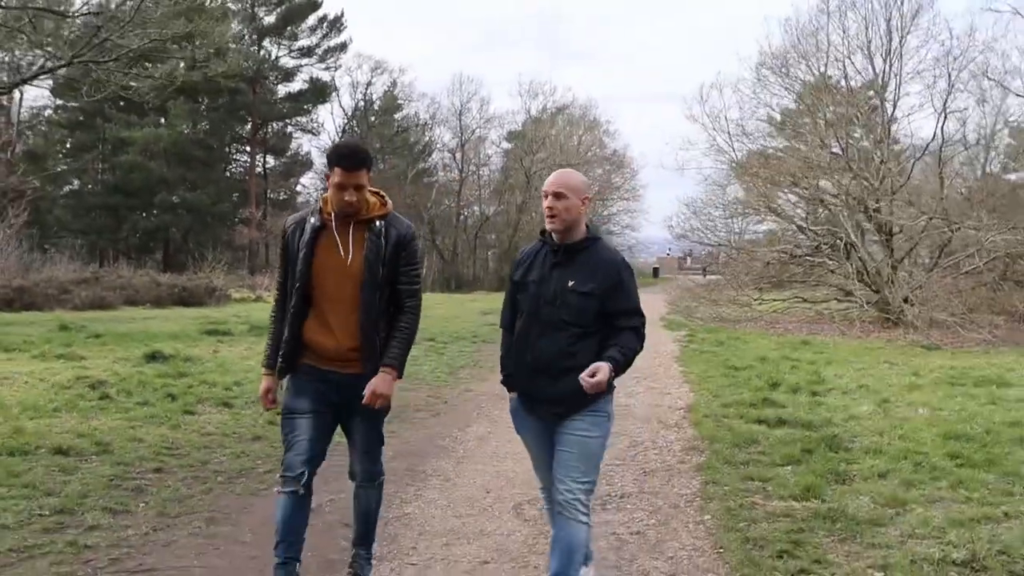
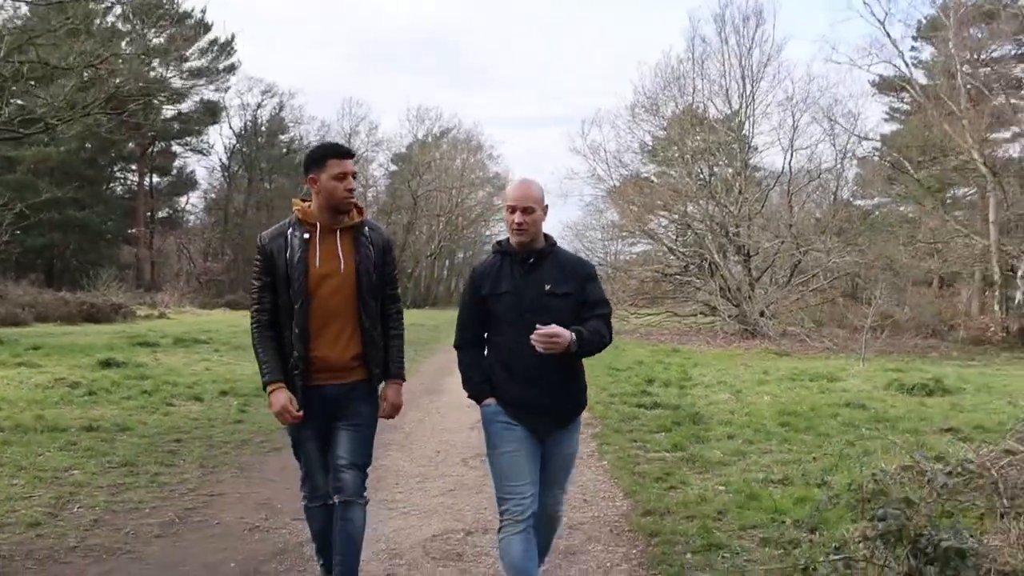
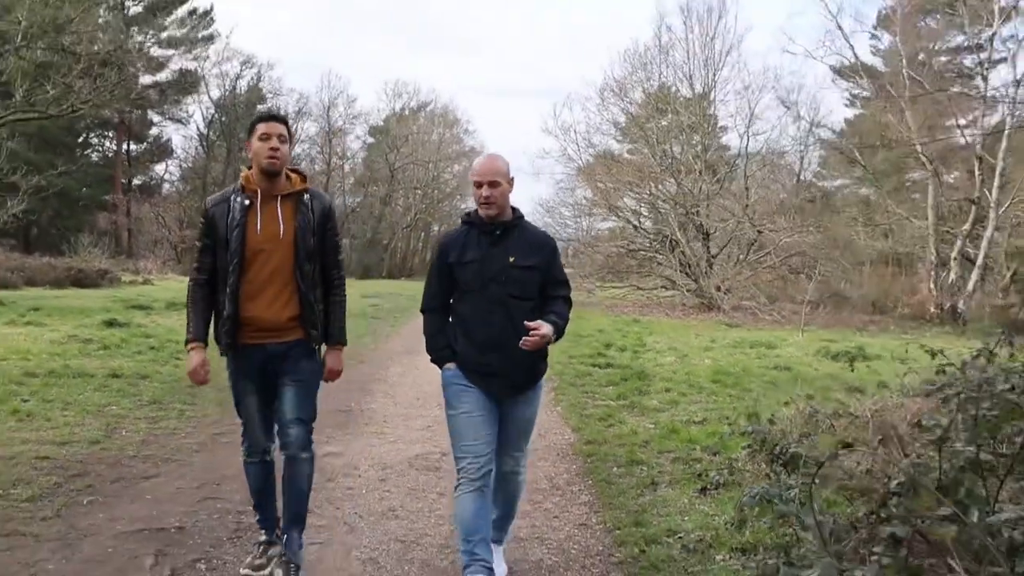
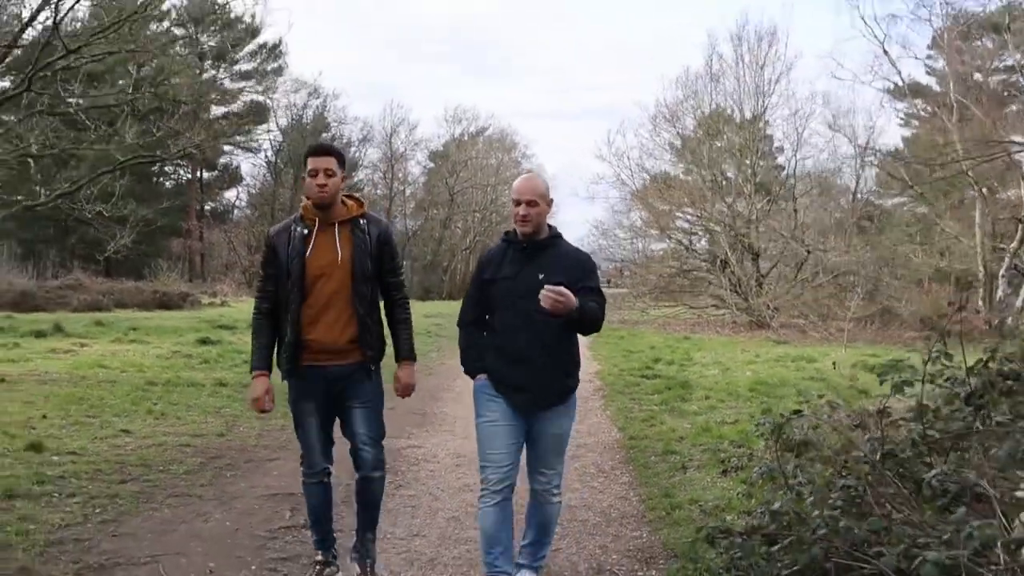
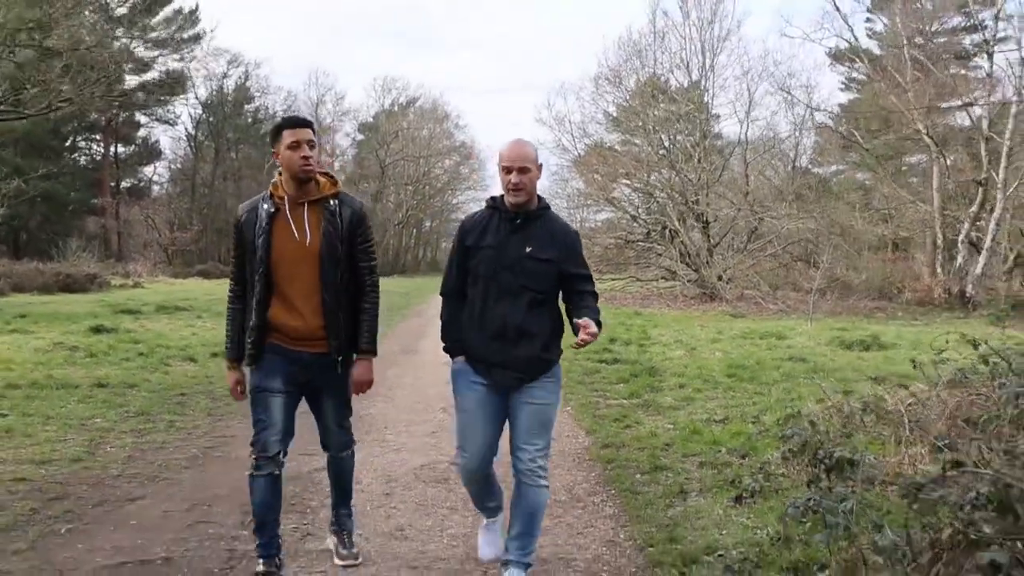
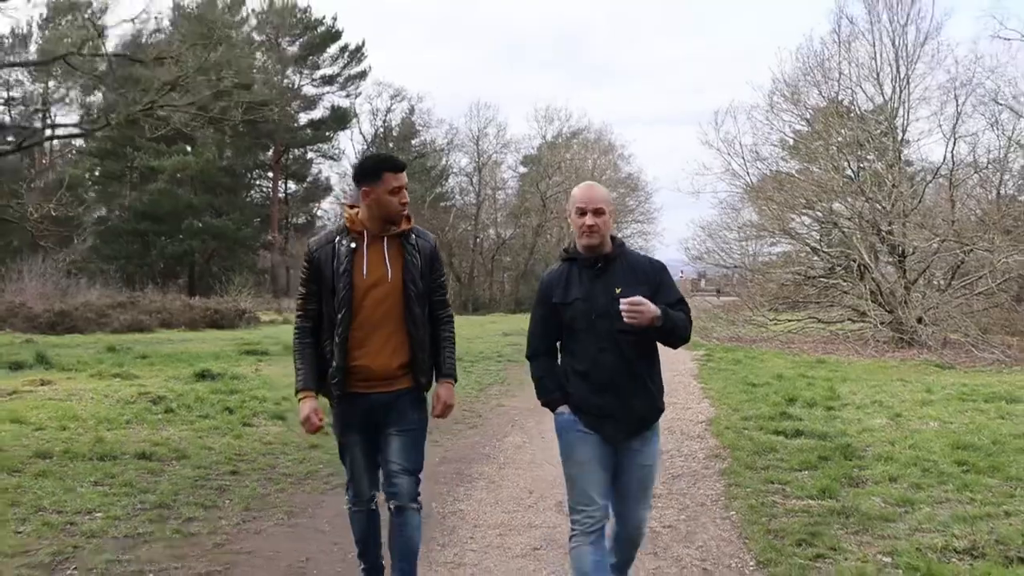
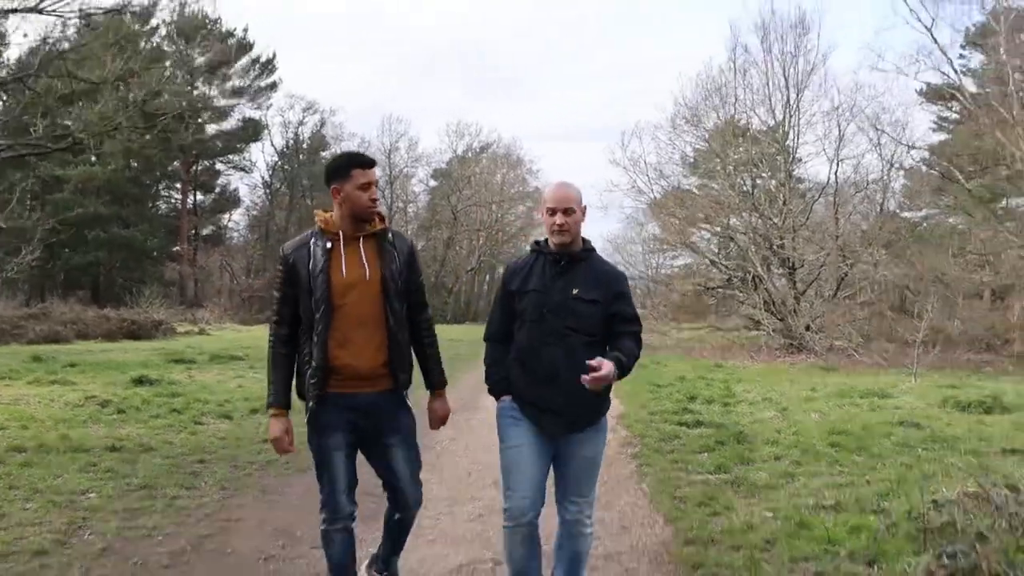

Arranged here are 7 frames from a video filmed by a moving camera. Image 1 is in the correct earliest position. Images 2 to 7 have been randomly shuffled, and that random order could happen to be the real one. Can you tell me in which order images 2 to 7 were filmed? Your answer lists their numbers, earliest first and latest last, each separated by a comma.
6, 7, 2, 5, 3, 4
